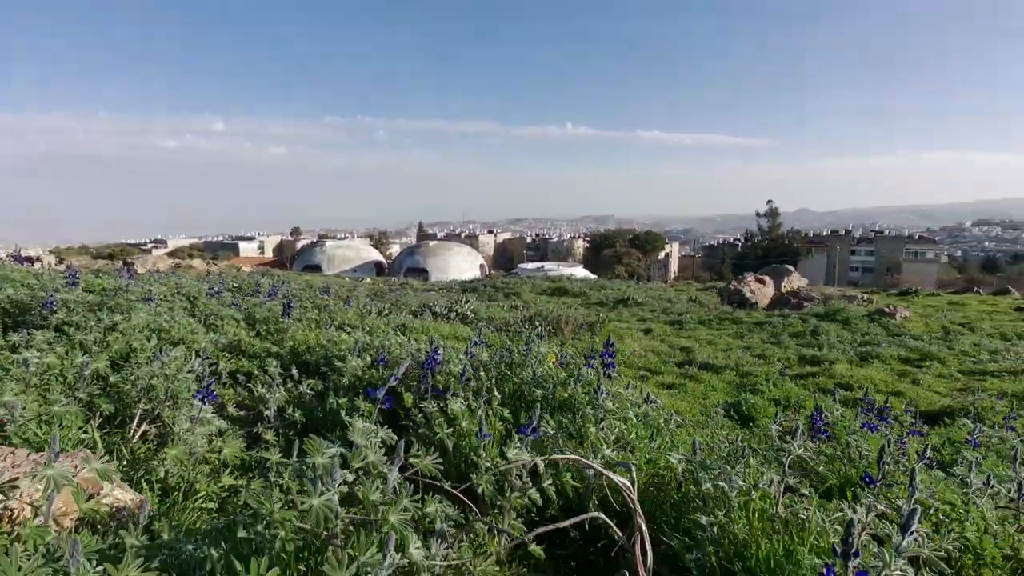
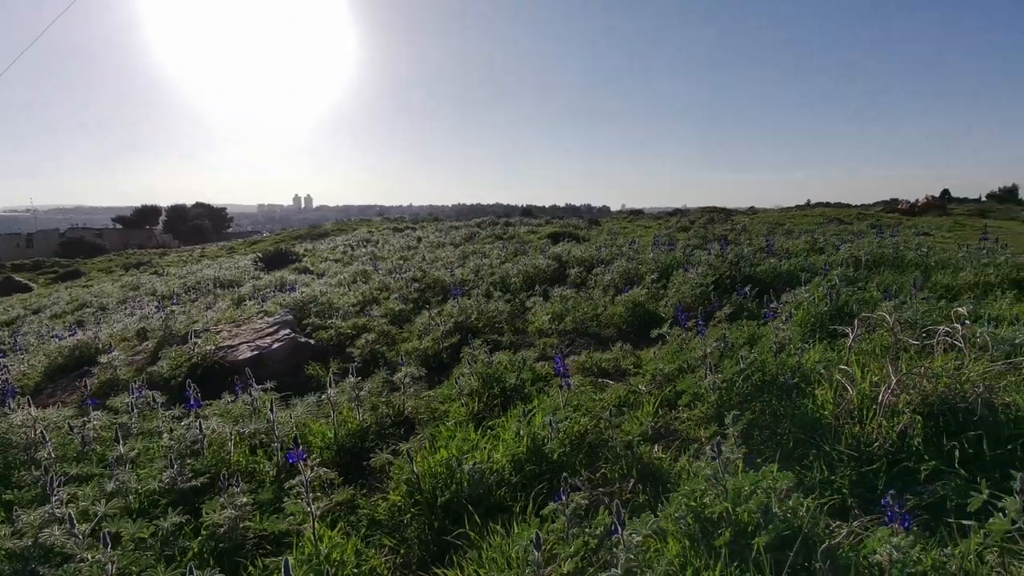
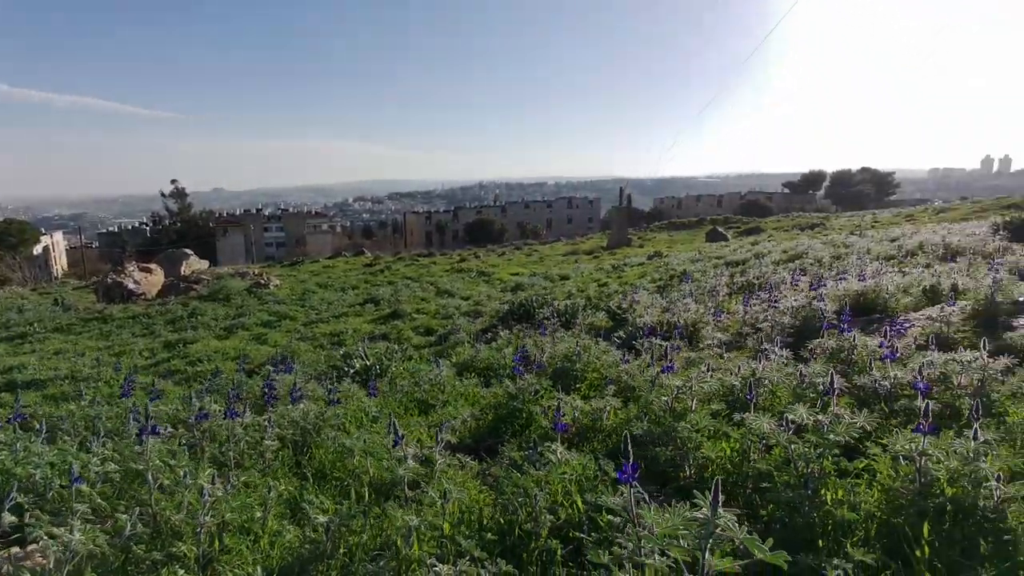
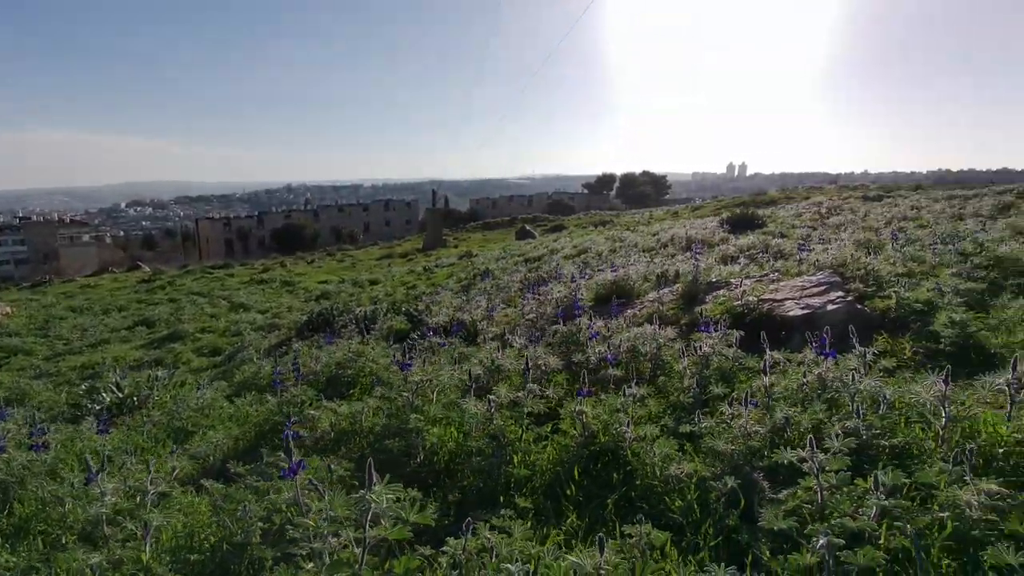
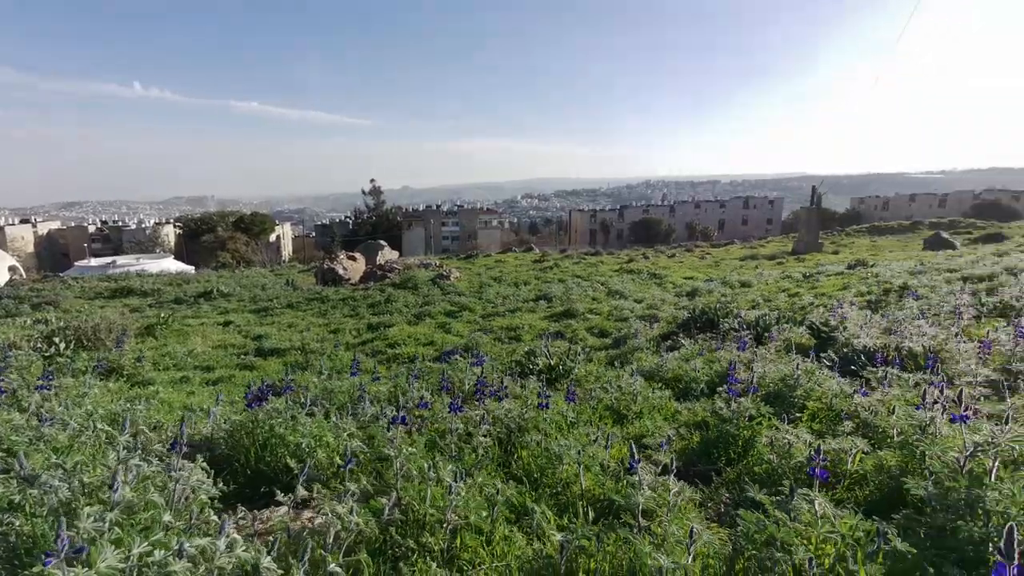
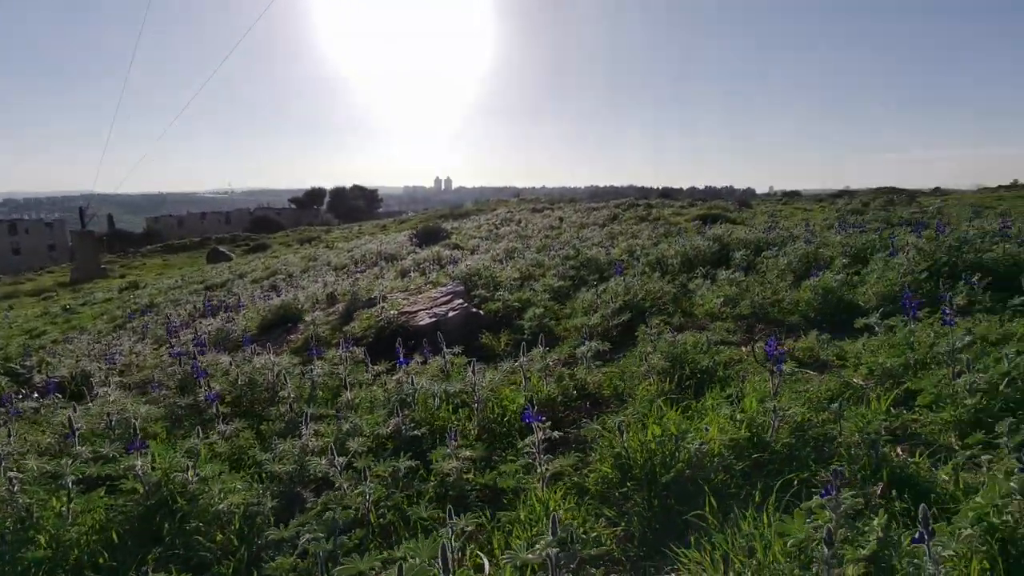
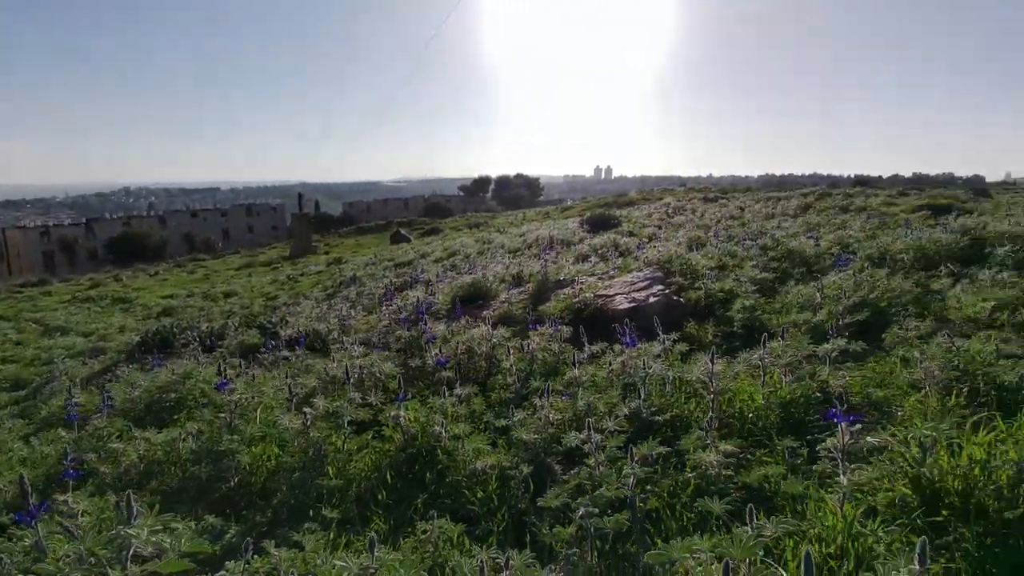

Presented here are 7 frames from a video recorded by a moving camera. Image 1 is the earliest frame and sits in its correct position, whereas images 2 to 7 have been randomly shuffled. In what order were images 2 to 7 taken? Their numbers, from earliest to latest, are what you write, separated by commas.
5, 3, 4, 7, 6, 2
